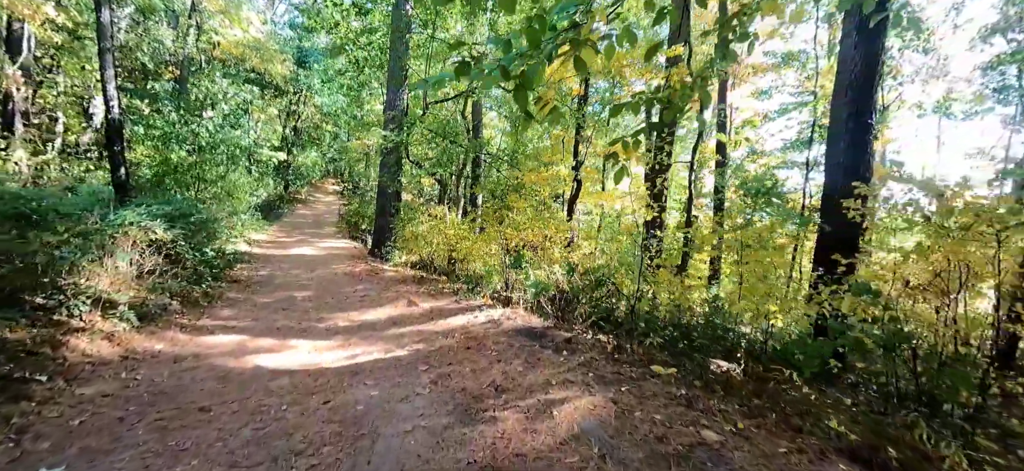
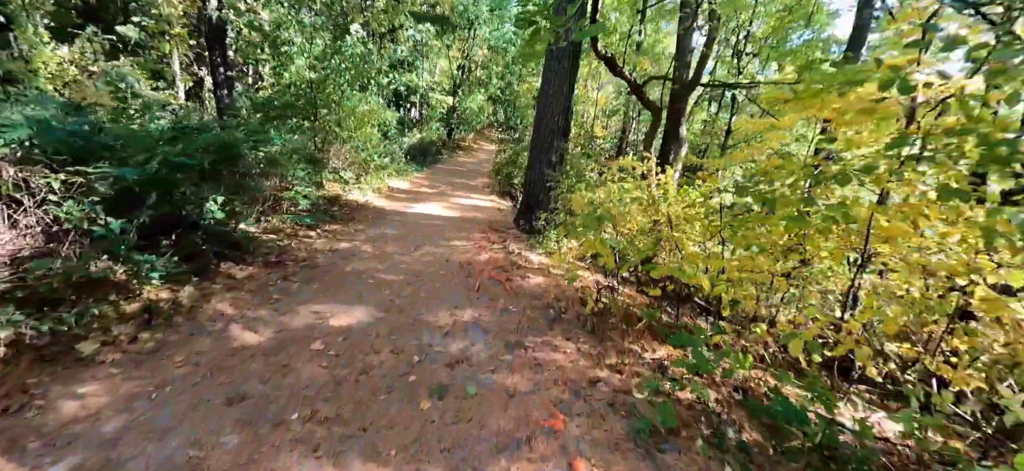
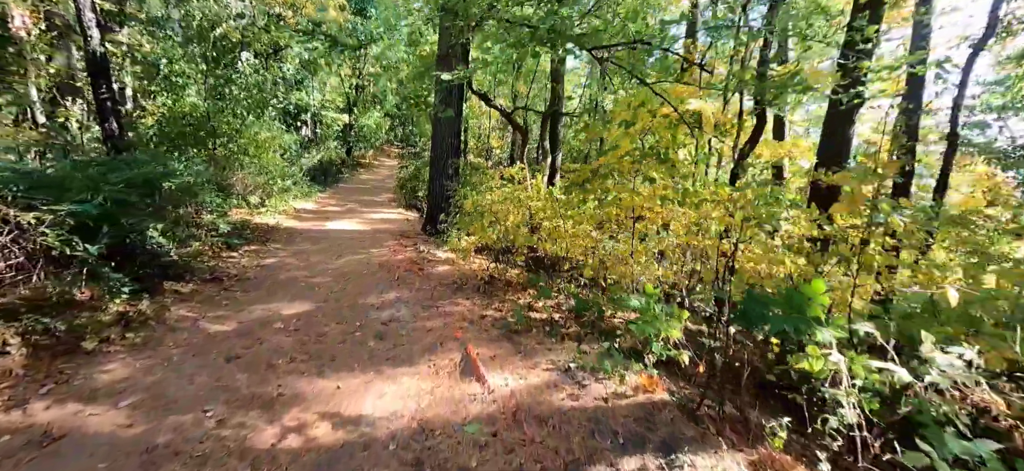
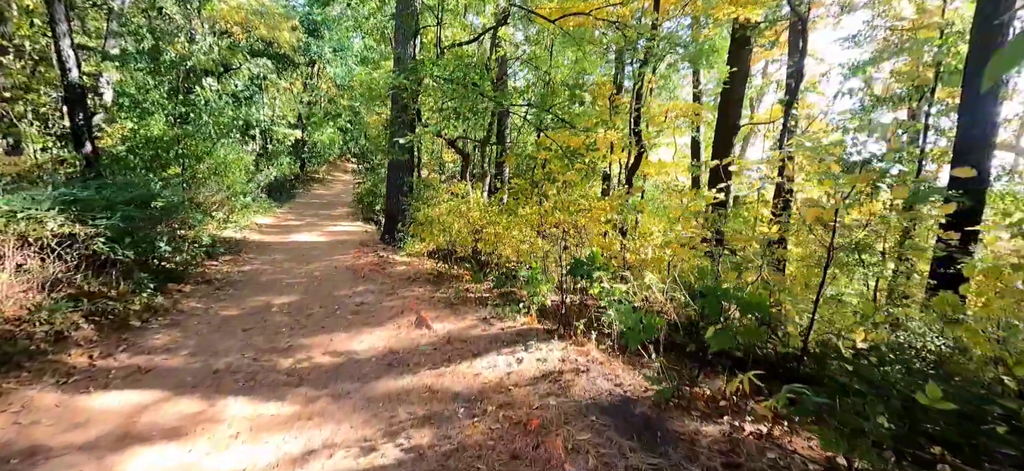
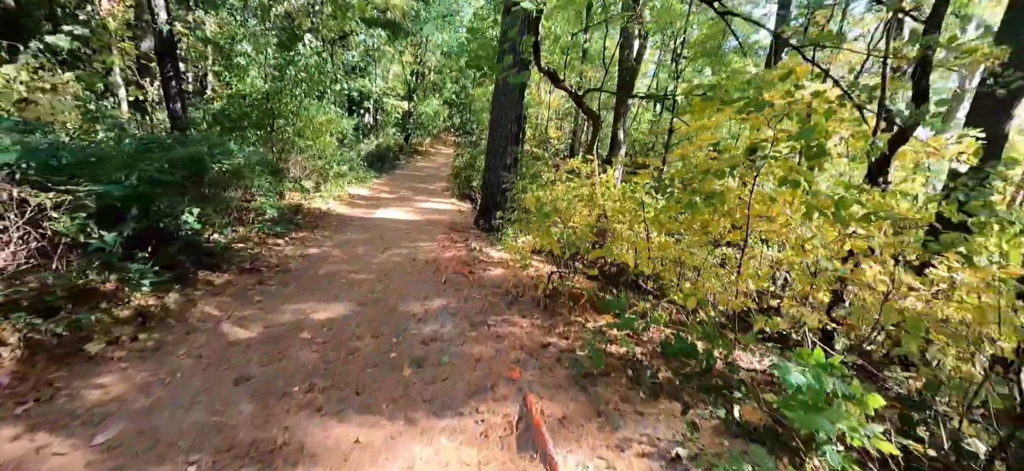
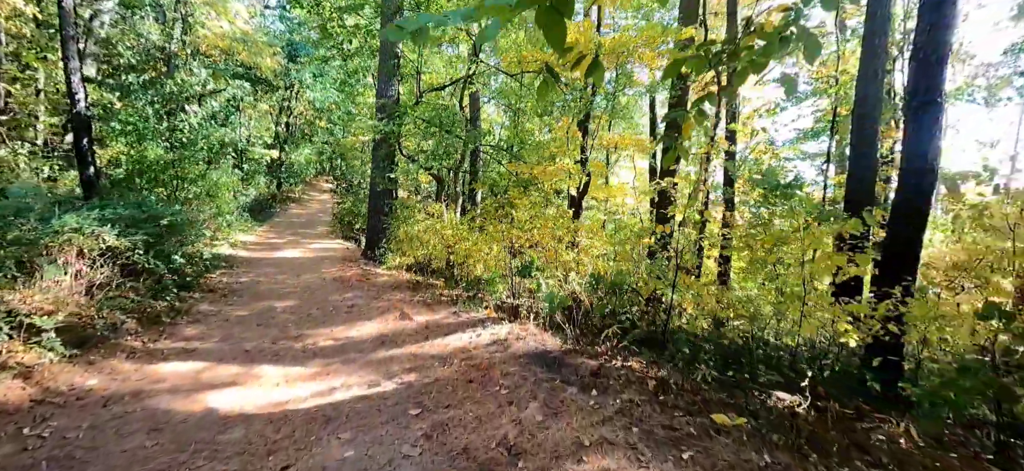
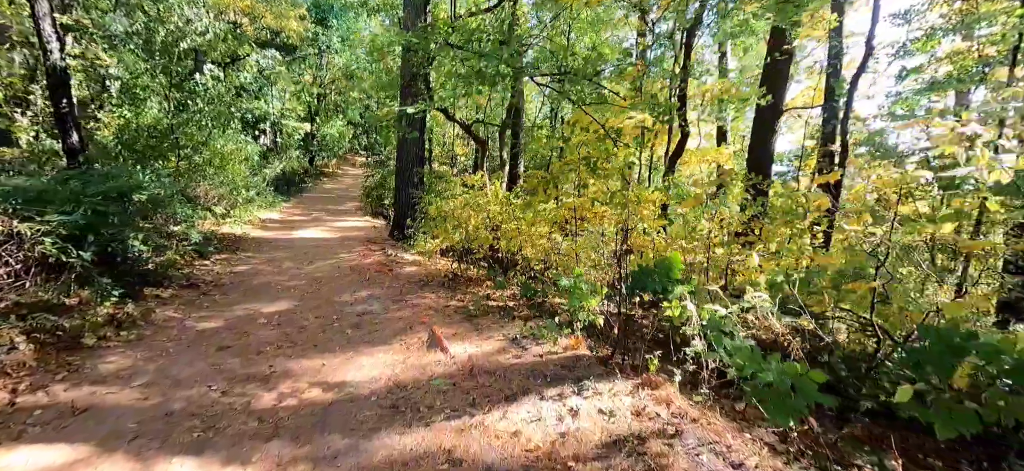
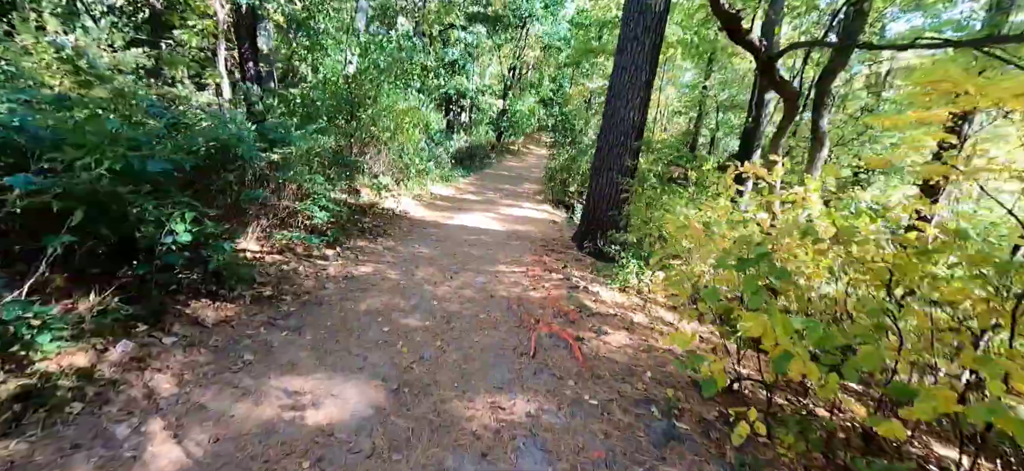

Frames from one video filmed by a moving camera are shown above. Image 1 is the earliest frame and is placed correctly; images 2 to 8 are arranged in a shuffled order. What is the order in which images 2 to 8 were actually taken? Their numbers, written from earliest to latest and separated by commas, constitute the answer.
6, 4, 7, 3, 5, 2, 8
